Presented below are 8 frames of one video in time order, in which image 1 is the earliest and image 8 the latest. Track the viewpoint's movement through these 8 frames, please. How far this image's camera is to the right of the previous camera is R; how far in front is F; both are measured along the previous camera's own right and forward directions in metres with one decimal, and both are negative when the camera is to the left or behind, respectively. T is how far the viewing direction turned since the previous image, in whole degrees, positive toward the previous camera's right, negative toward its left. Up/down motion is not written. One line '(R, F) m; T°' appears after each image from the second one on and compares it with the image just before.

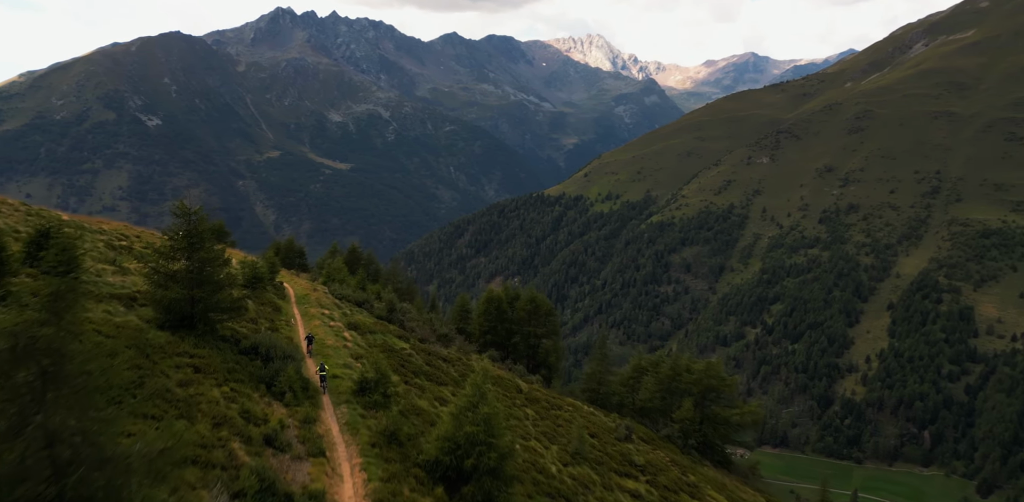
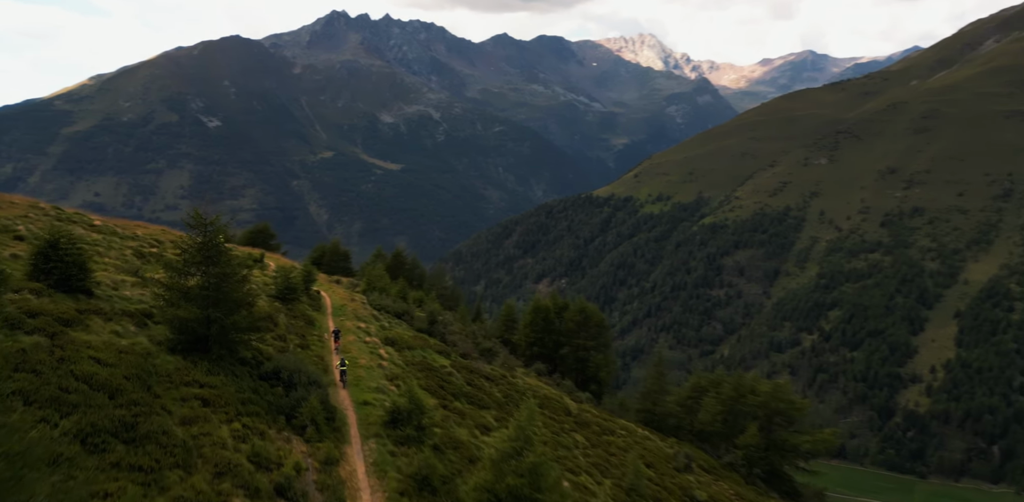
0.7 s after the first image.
(-0.1, +3.2) m; -4°
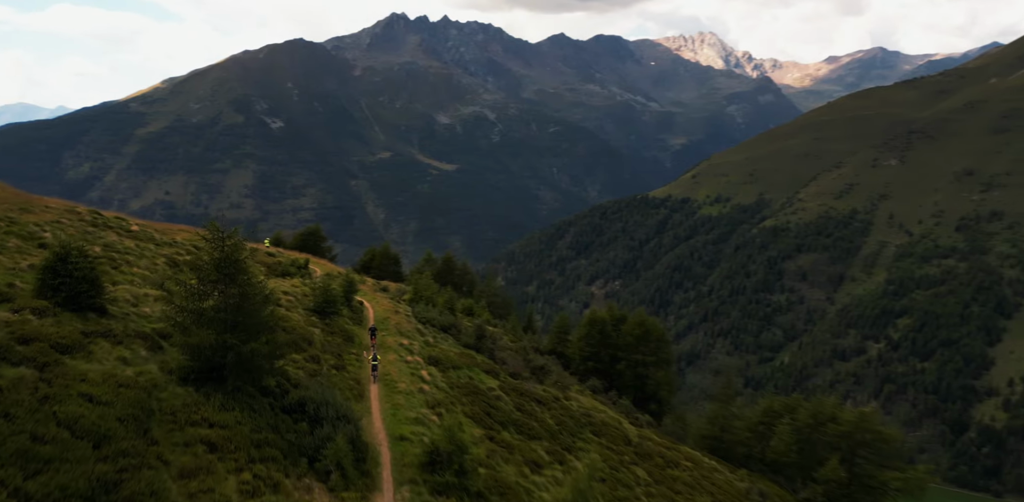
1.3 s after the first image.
(-0.1, +3.3) m; -4°
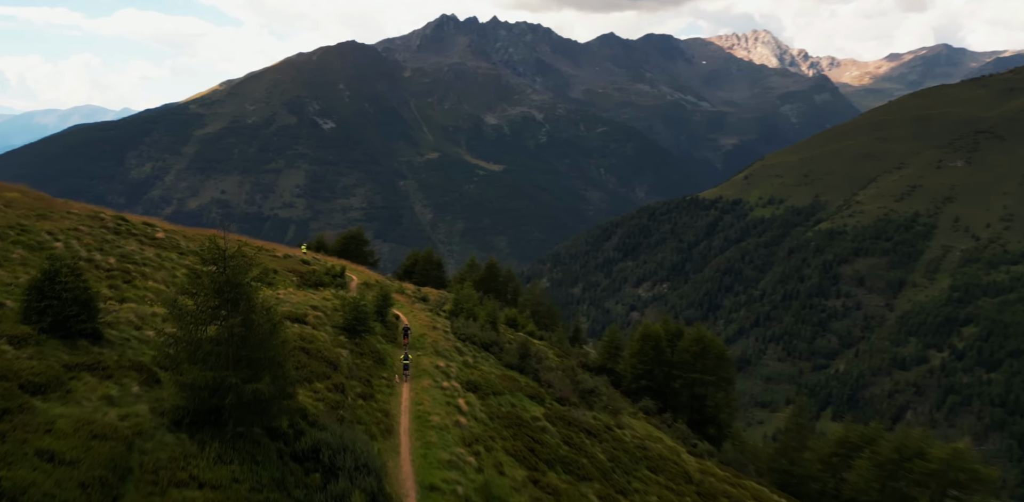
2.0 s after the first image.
(-0.1, +3.5) m; -3°
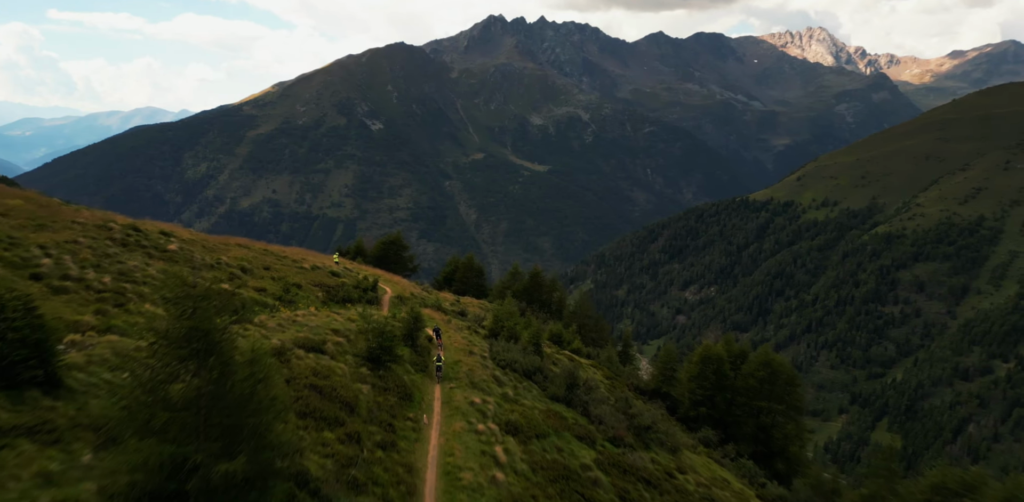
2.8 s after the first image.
(0.0, +4.2) m; -3°
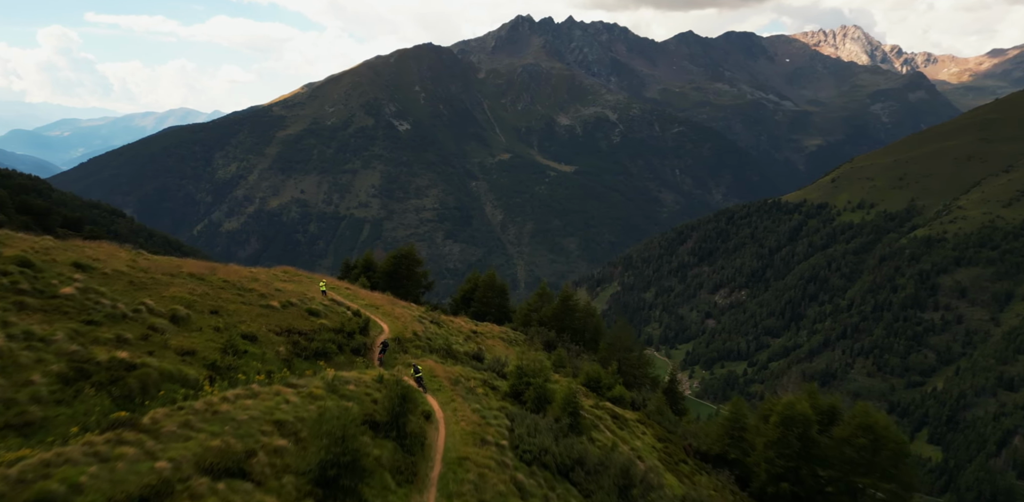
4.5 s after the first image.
(-0.2, +6.0) m; -2°
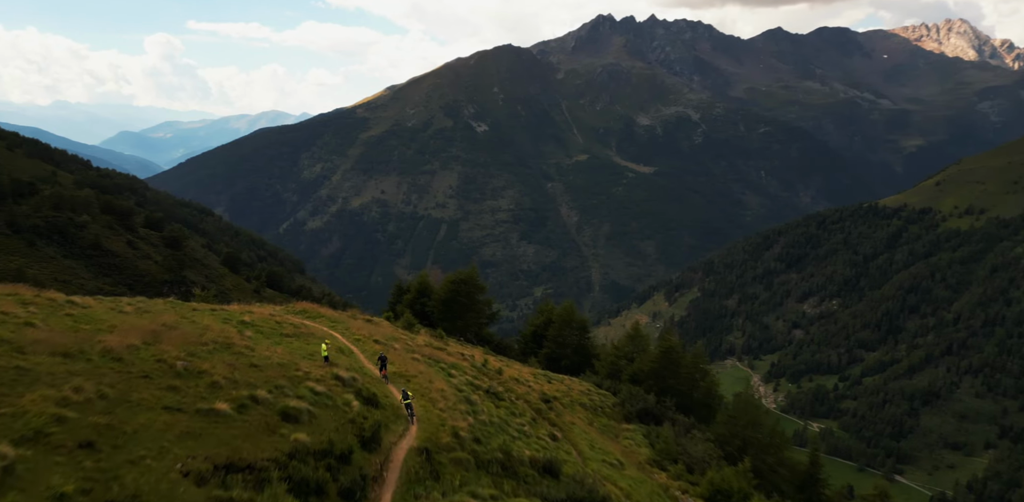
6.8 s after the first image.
(-0.7, +11.1) m; -5°
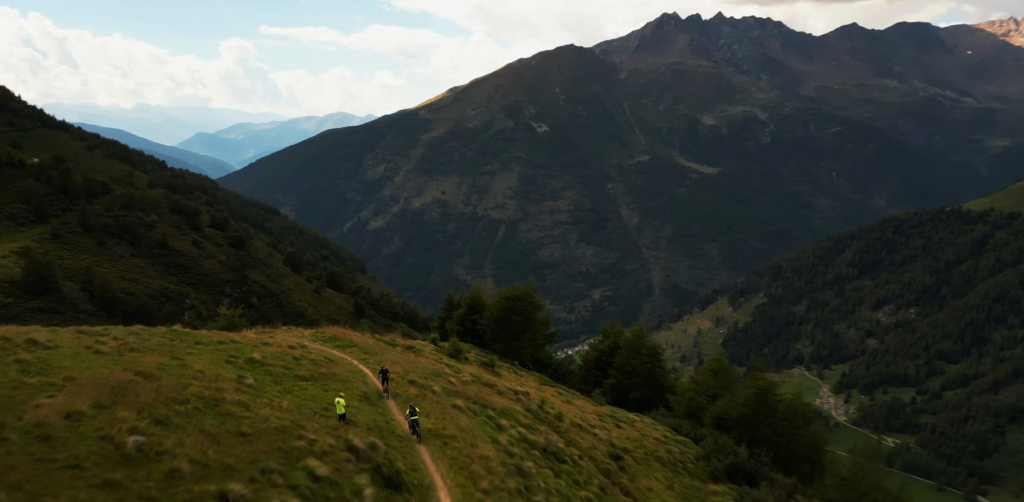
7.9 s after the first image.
(-0.6, +6.5) m; -4°
